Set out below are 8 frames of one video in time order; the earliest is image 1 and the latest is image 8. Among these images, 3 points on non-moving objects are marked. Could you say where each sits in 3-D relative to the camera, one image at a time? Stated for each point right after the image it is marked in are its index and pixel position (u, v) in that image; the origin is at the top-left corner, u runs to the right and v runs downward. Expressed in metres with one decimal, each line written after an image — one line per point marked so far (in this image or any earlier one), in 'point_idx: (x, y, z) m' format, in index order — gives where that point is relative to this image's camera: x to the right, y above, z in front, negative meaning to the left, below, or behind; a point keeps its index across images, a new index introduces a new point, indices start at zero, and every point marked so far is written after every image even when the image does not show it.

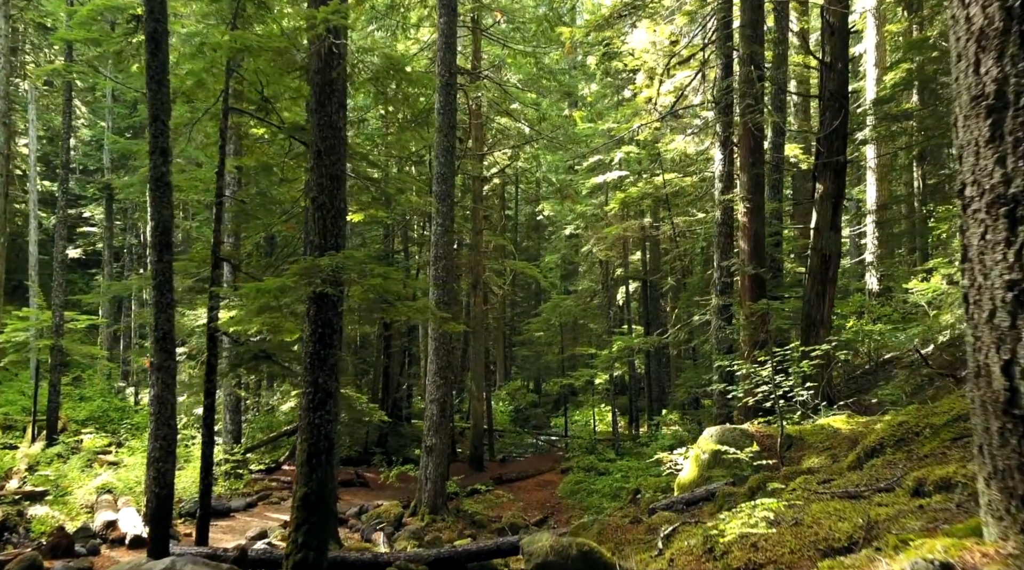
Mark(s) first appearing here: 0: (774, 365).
0: (+3.3, -1.0, +11.5) m
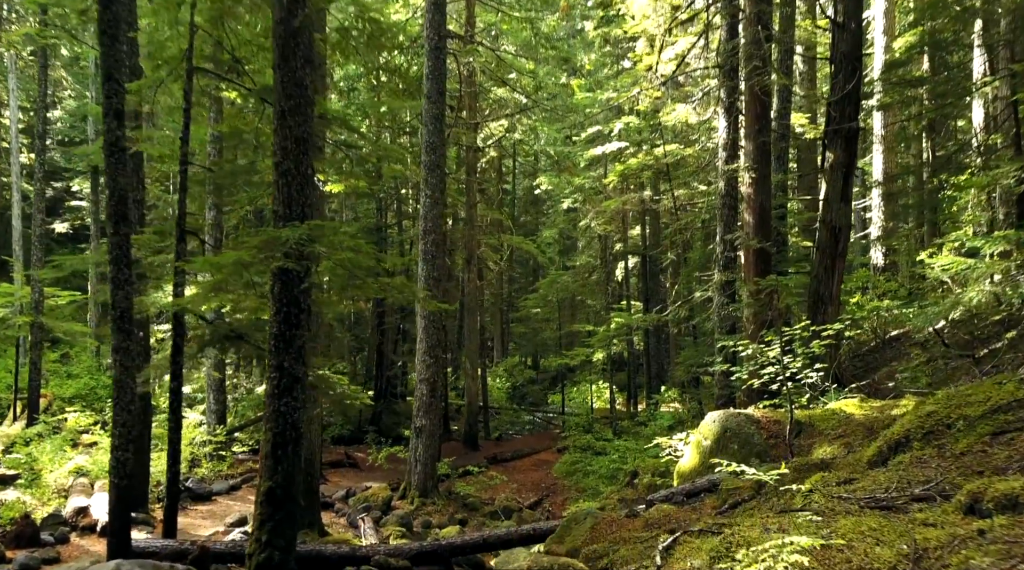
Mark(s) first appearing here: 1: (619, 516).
0: (+3.2, -0.7, +10.7) m
1: (+1.1, -2.3, +9.1) m
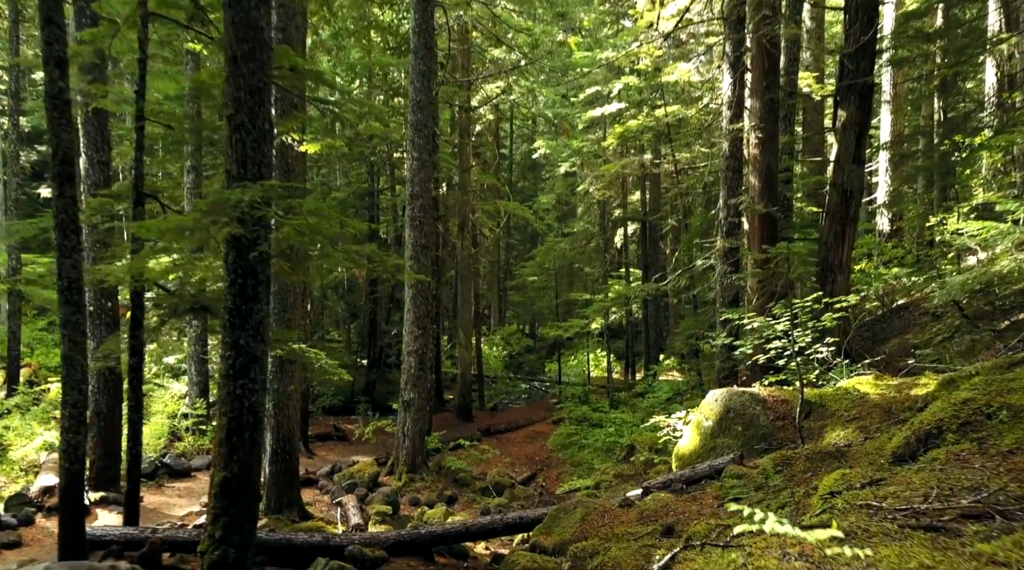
0: (+3.0, -0.4, +10.0) m
1: (+0.9, -2.1, +8.4) m
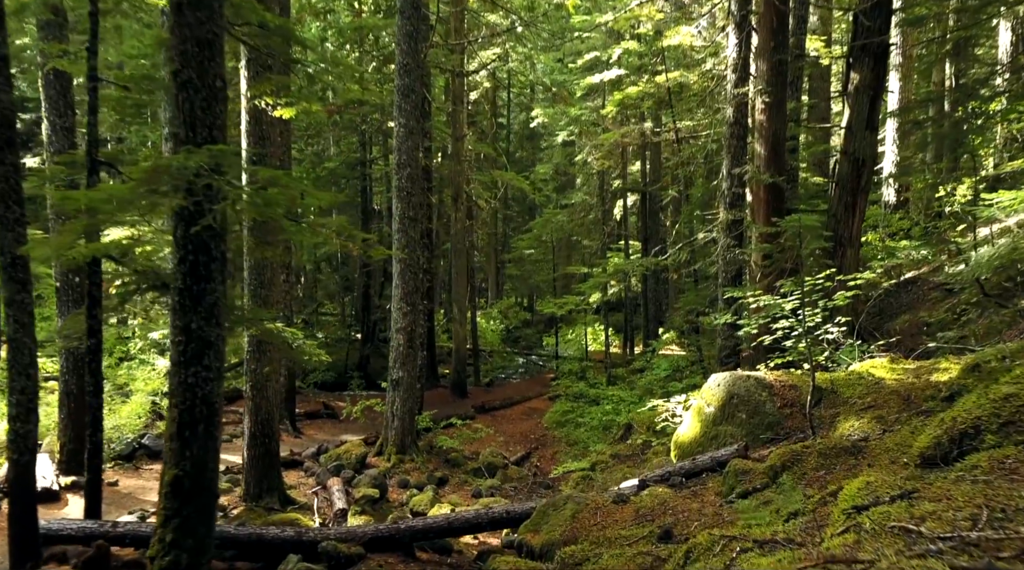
0: (+2.9, -0.1, +9.3) m
1: (+0.8, -1.8, +7.7) m
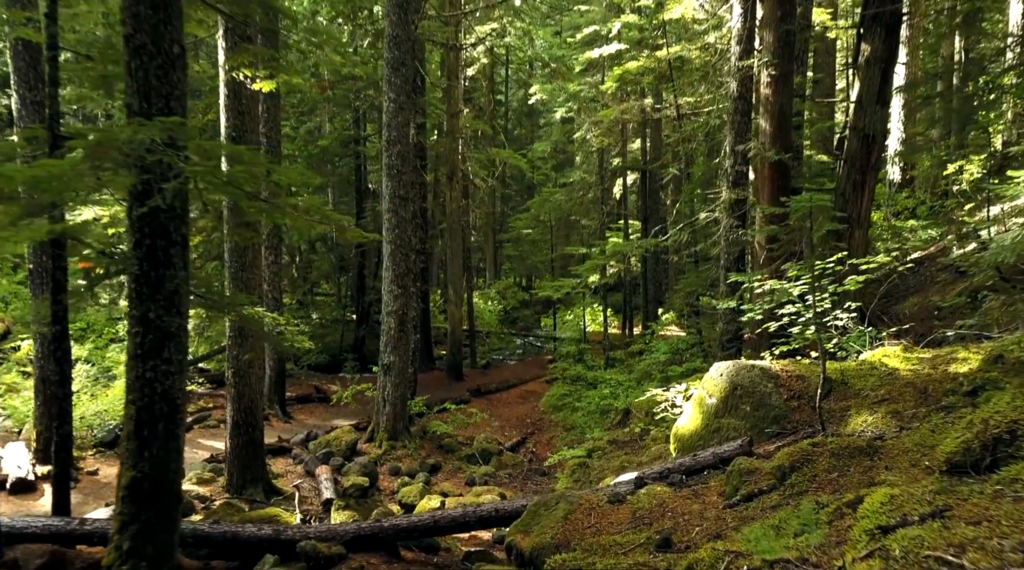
0: (+2.8, 0.0, +8.7) m
1: (+0.7, -1.7, +7.3) m
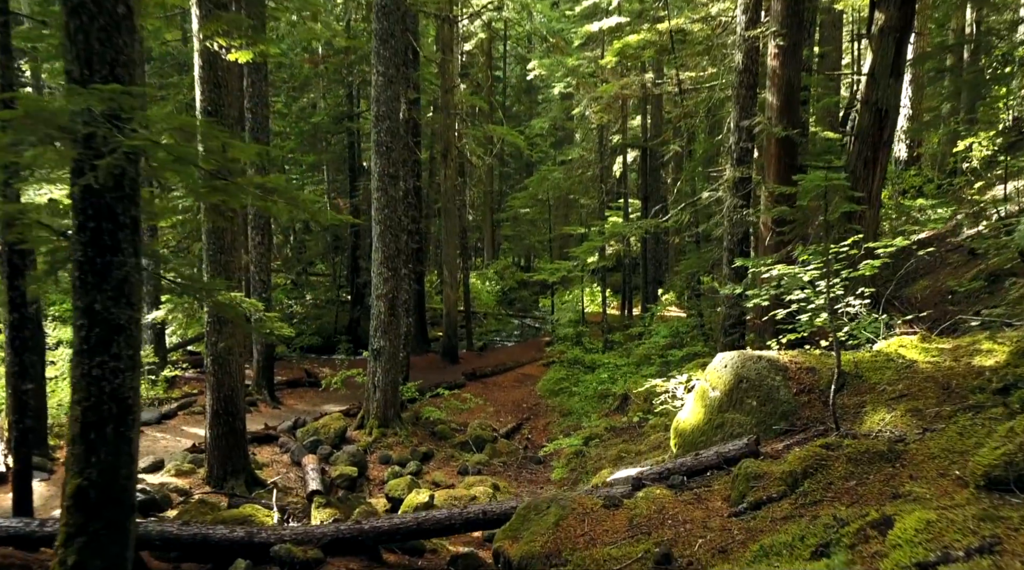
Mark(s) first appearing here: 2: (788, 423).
0: (+2.7, +0.2, +8.2) m
1: (+0.6, -1.6, +6.7) m
2: (+2.3, -1.1, +7.3) m
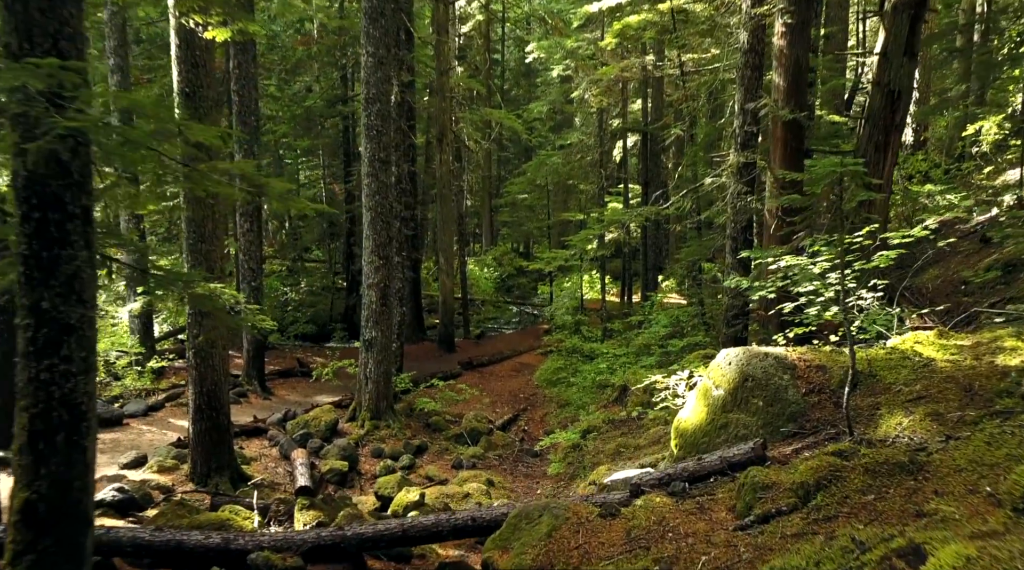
0: (+2.7, +0.2, +7.7) m
1: (+0.5, -1.6, +6.3) m
2: (+2.2, -1.1, +6.9) m
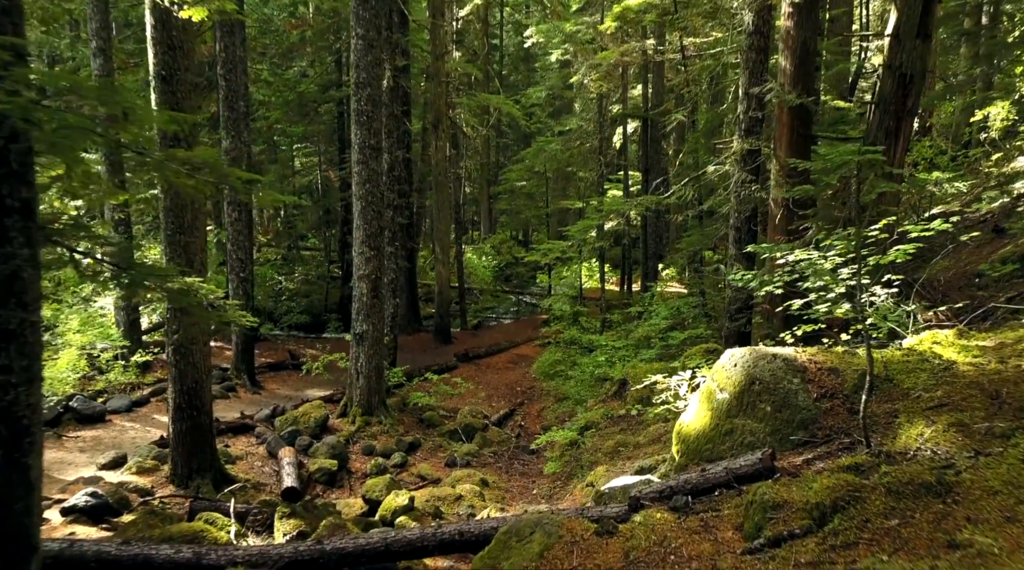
0: (+2.6, +0.3, +7.3) m
1: (+0.5, -1.6, +5.9) m
2: (+2.1, -1.0, +6.5) m
